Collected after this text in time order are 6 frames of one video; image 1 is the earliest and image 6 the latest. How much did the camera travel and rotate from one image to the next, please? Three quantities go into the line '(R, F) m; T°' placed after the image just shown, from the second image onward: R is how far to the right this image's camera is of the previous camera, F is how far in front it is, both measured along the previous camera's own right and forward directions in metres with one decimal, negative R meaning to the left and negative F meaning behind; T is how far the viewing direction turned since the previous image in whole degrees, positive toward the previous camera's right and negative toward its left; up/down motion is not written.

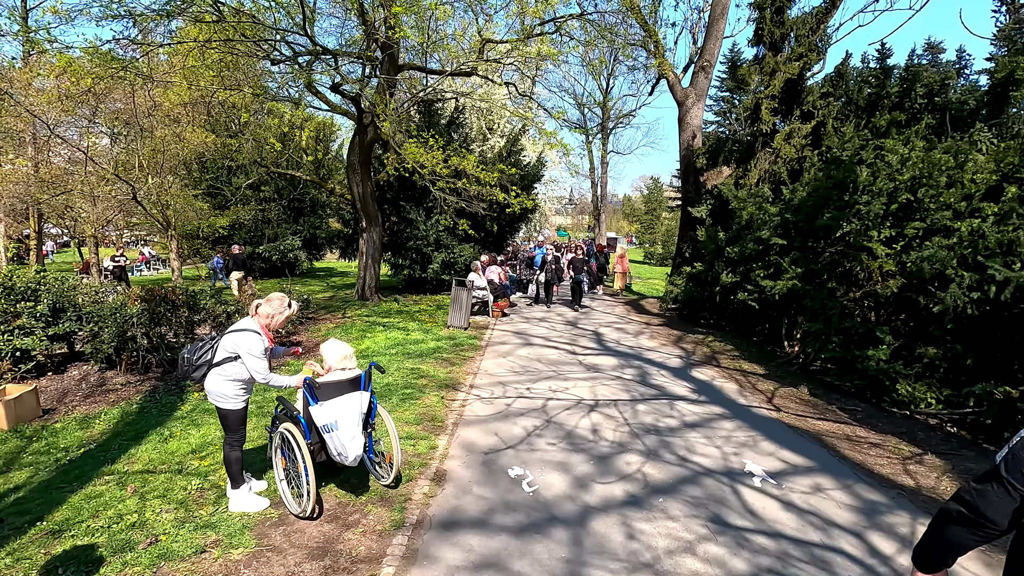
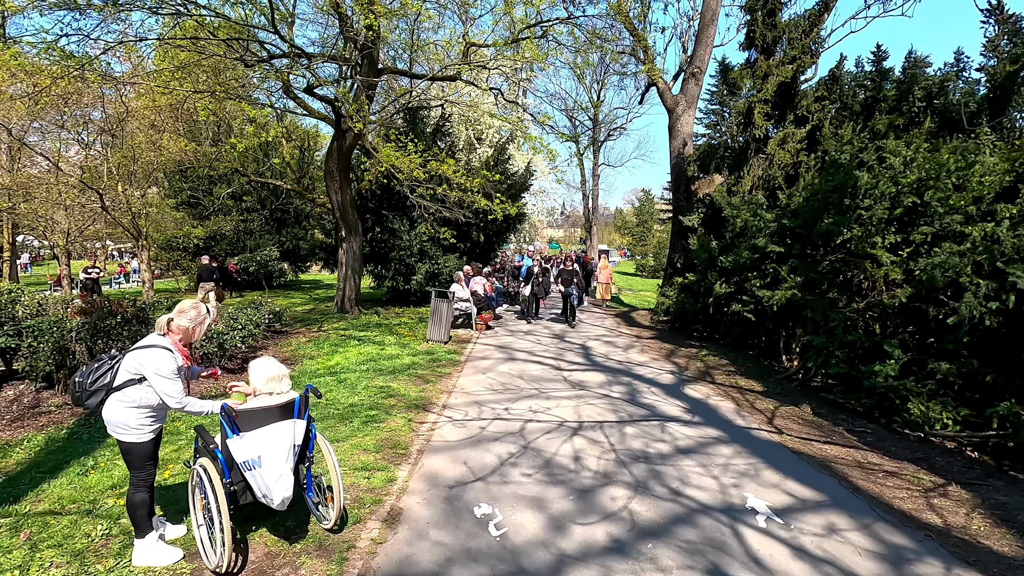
(+0.2, +0.6) m; +1°
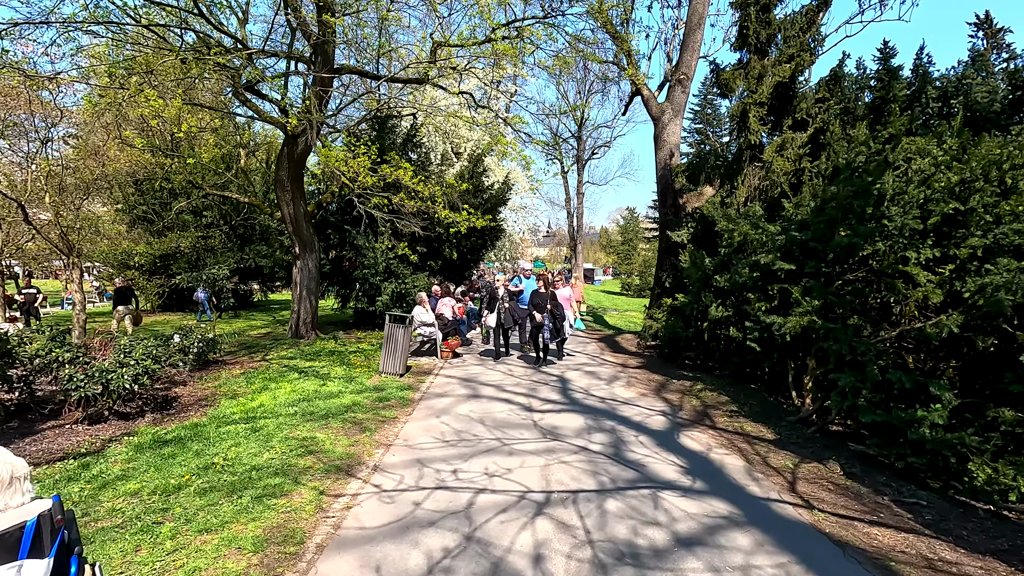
(+0.3, +1.4) m; +1°
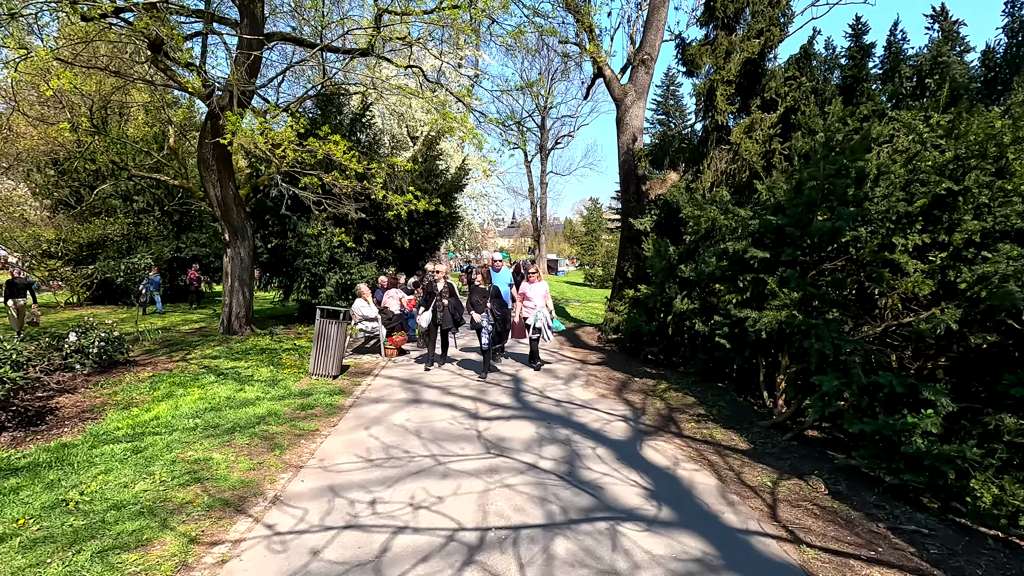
(+0.3, +0.9) m; +4°
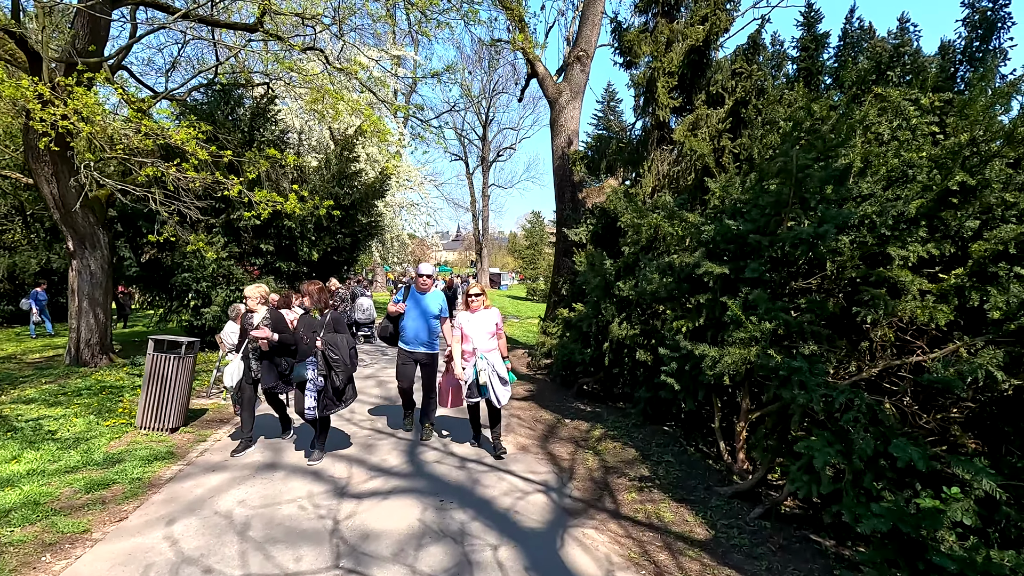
(+0.6, +1.6) m; +6°
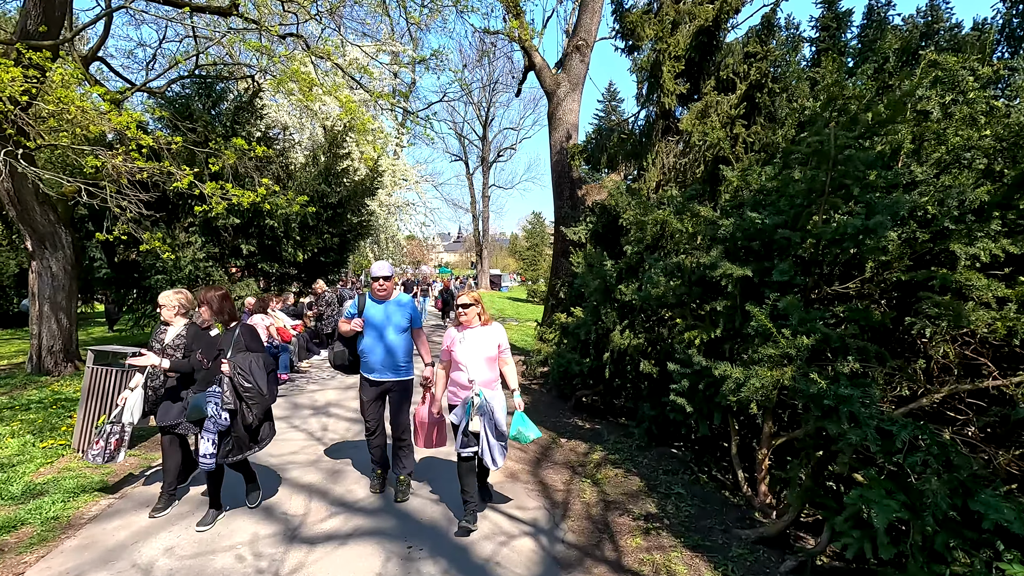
(+0.1, +0.7) m; 0°
